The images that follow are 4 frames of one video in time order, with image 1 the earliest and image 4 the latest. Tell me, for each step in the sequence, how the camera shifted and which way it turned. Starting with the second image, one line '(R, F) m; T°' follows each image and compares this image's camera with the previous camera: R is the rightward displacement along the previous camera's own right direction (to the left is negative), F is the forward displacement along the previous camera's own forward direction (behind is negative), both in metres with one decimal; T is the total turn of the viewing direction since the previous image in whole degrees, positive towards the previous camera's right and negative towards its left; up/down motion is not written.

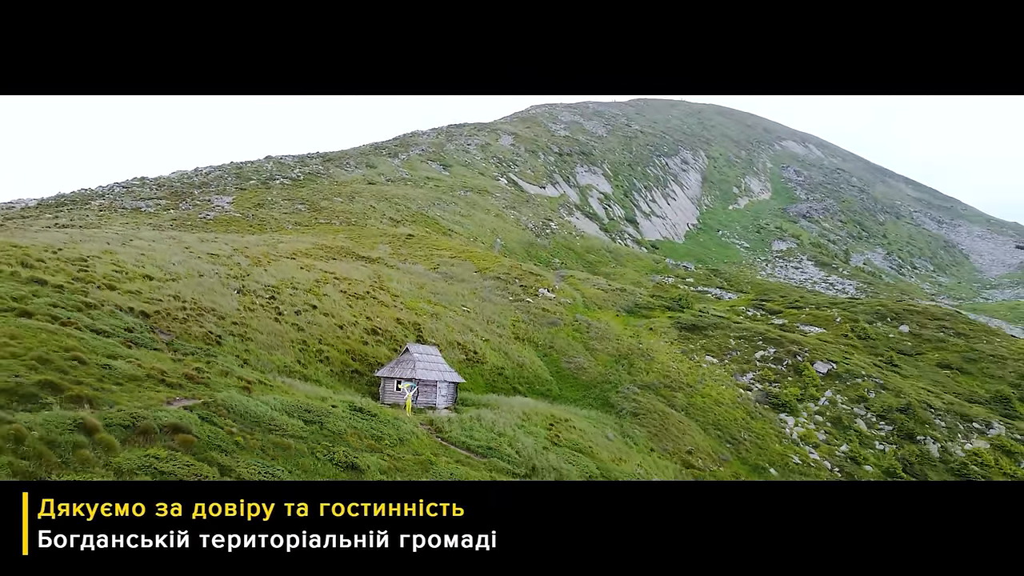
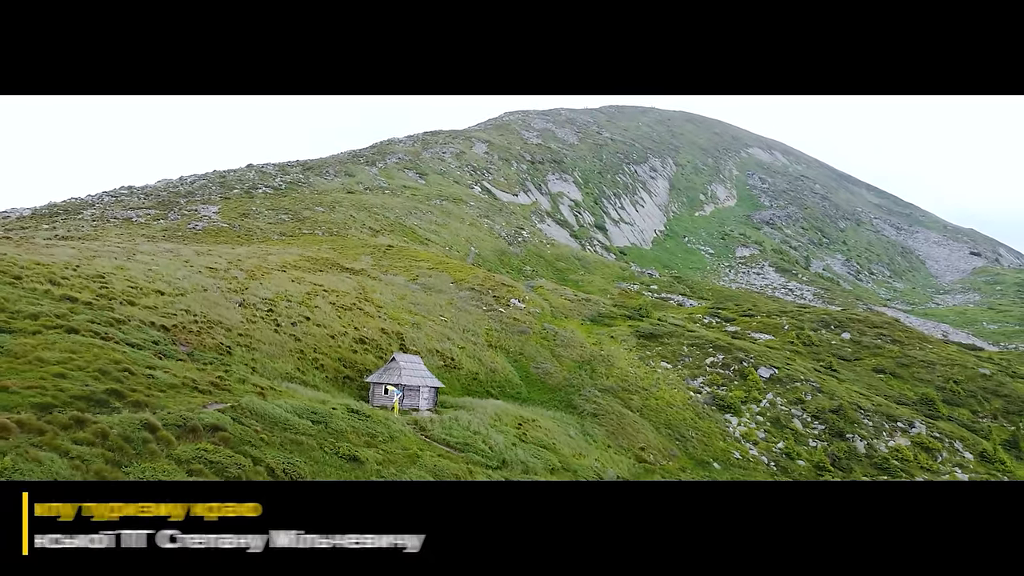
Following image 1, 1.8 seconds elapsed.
(-0.1, -3.3) m; +3°
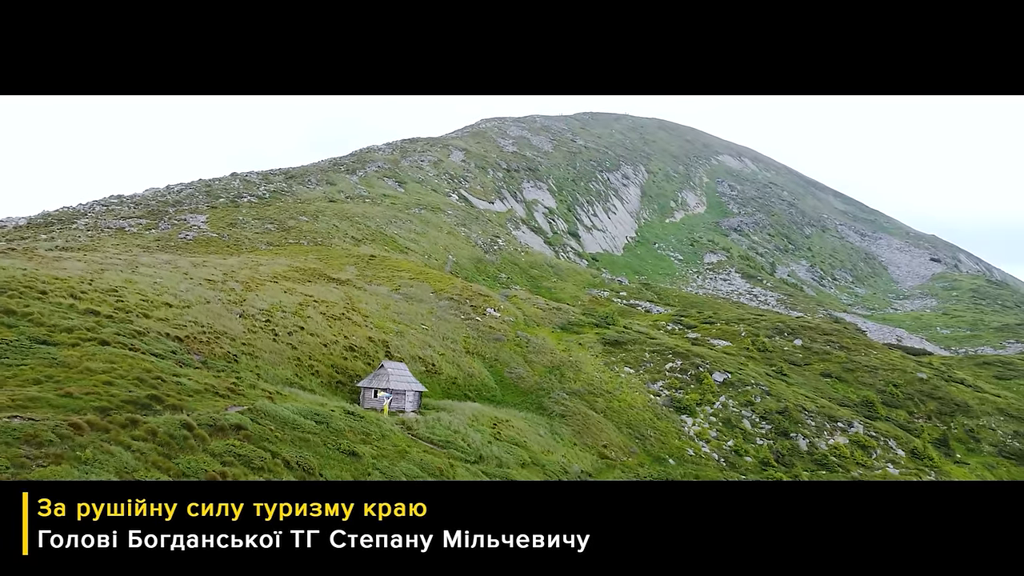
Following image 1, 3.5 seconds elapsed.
(-0.1, -3.3) m; +2°
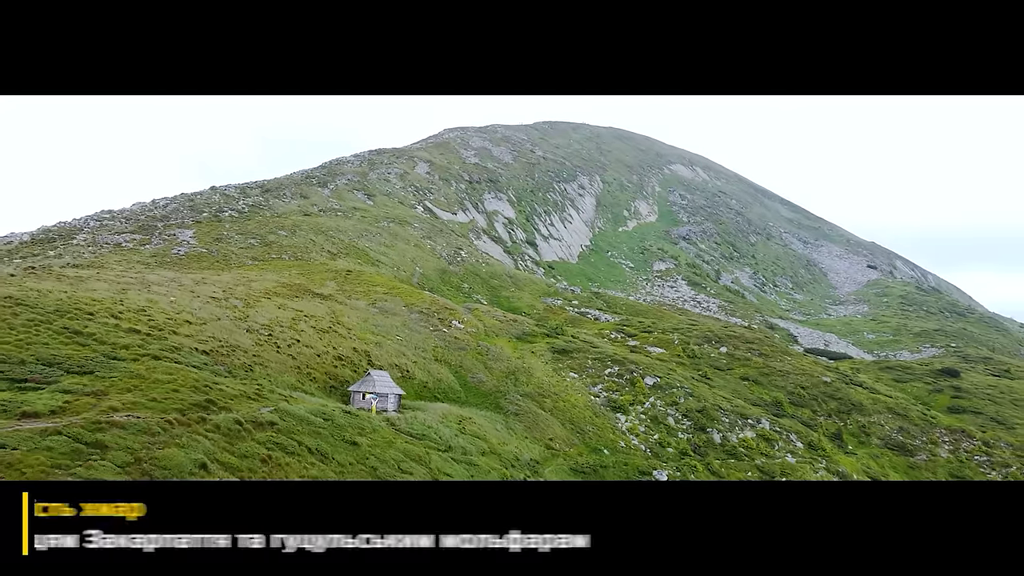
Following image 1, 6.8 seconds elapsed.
(-0.4, -6.9) m; +4°
